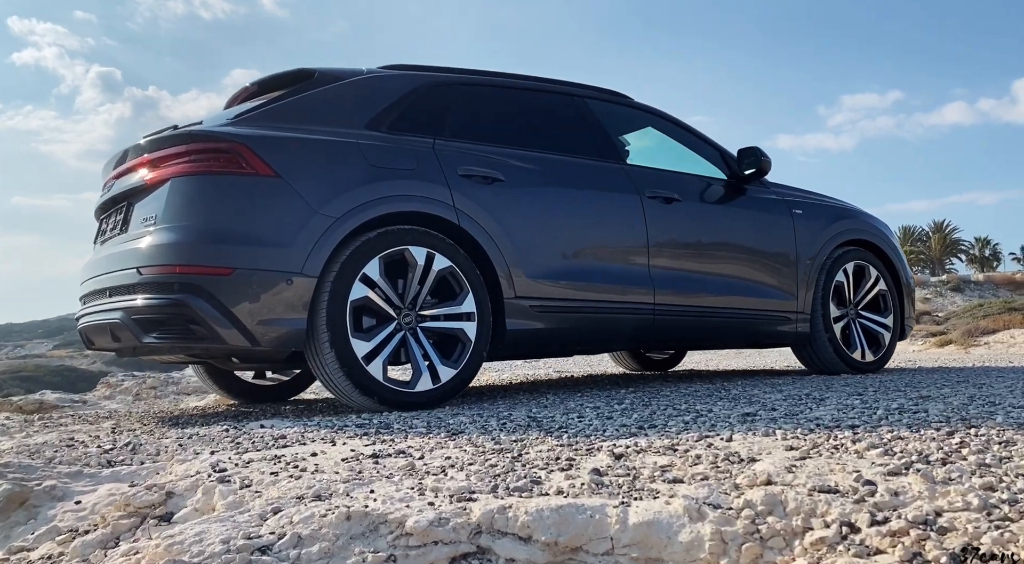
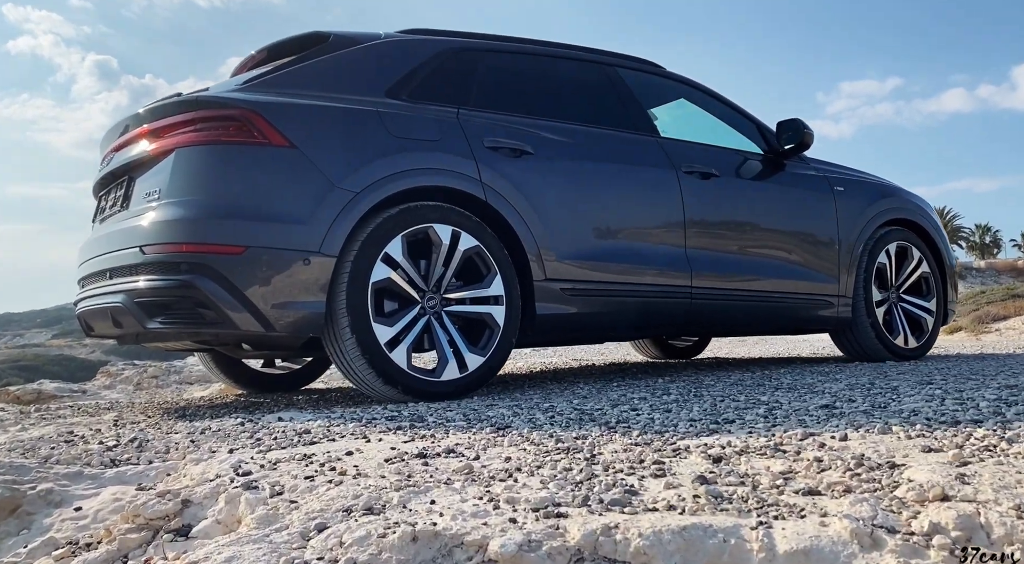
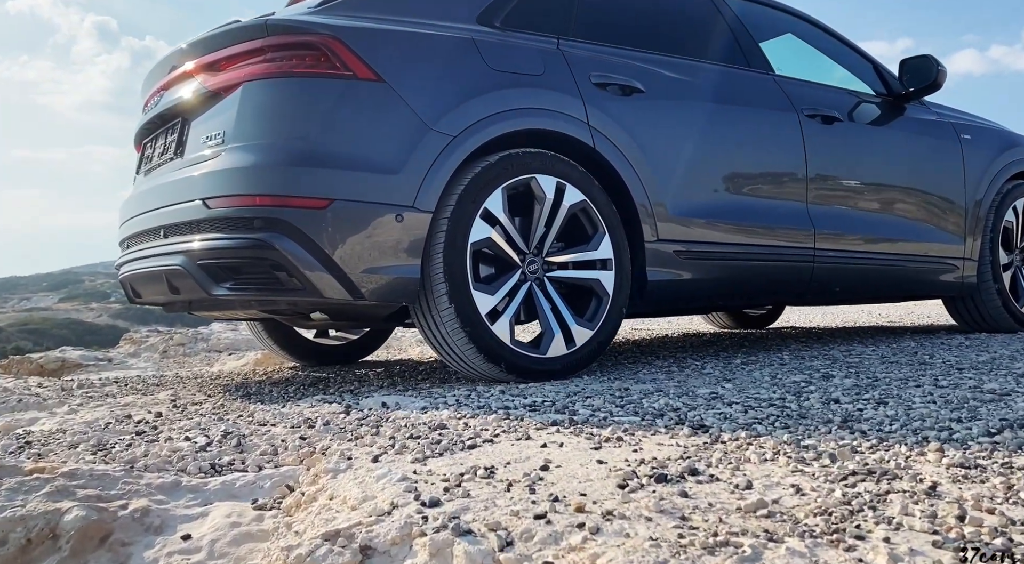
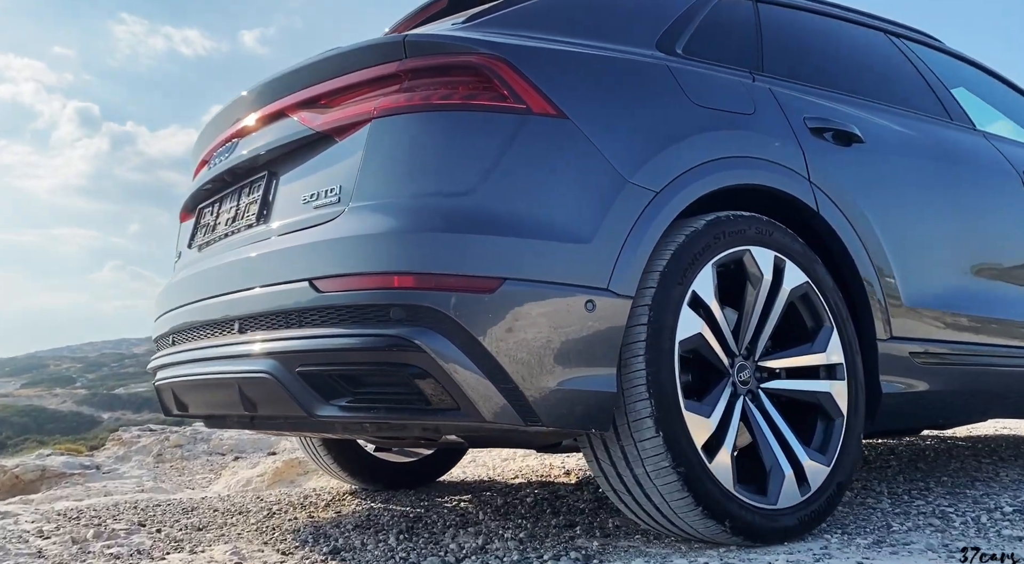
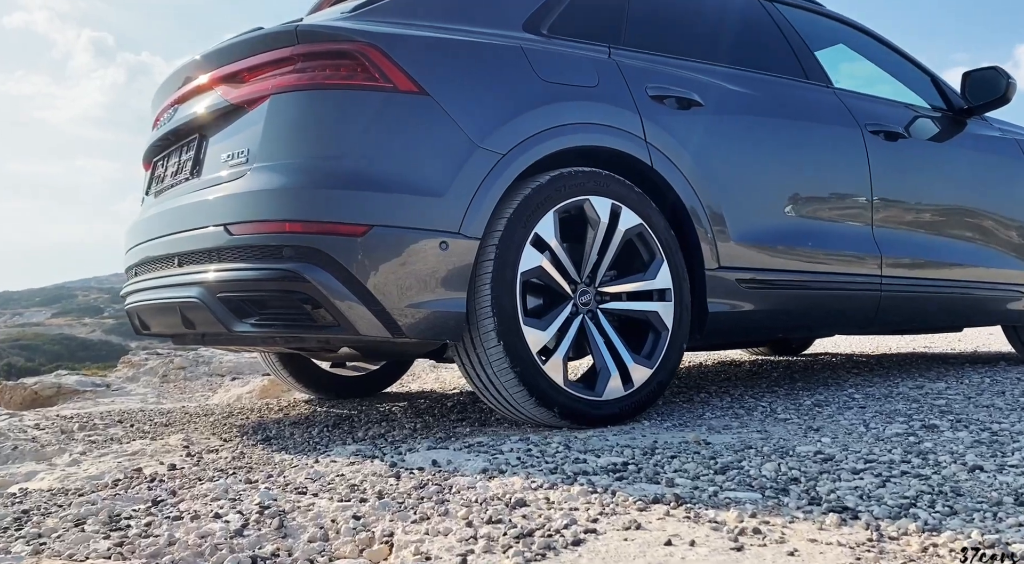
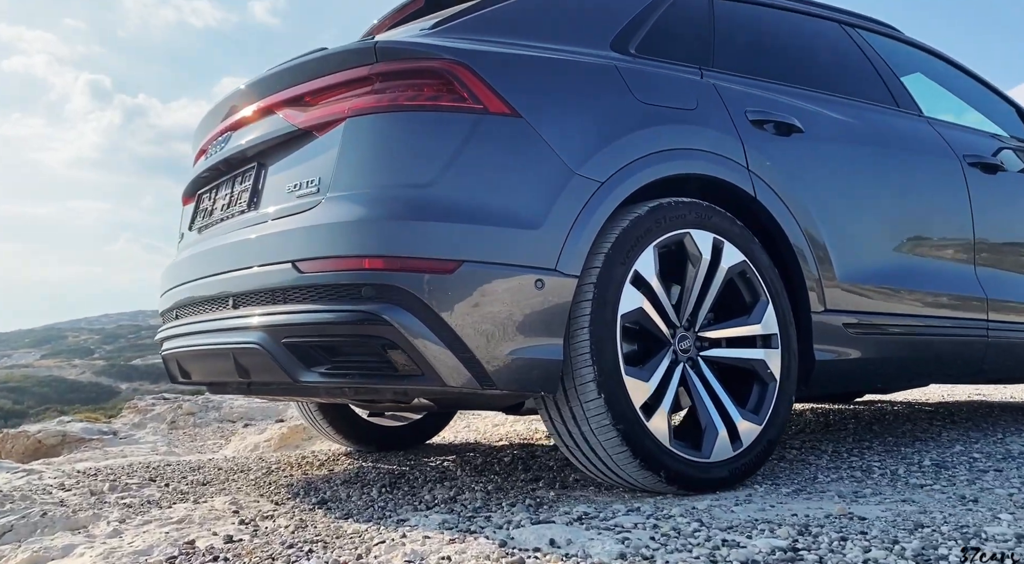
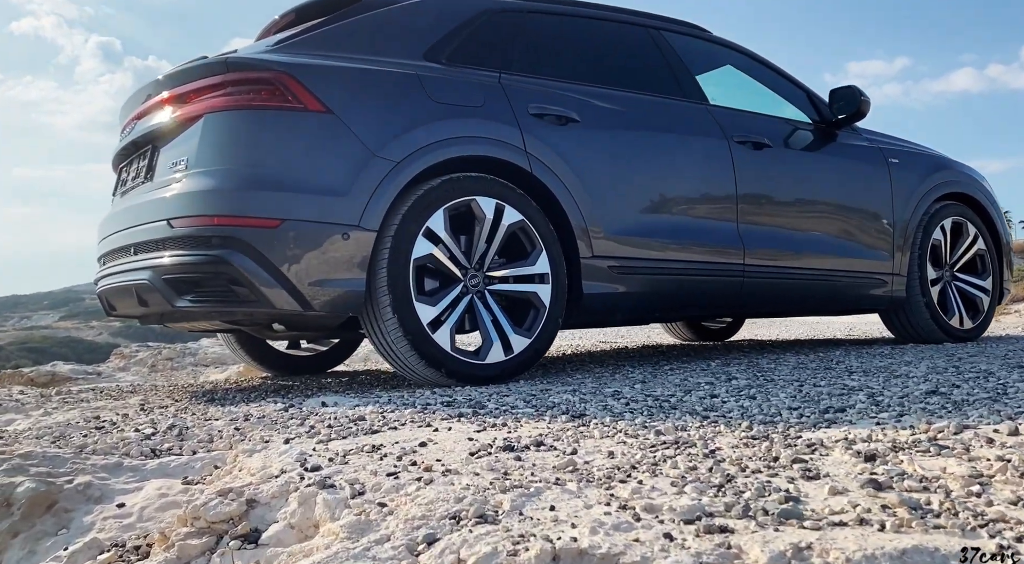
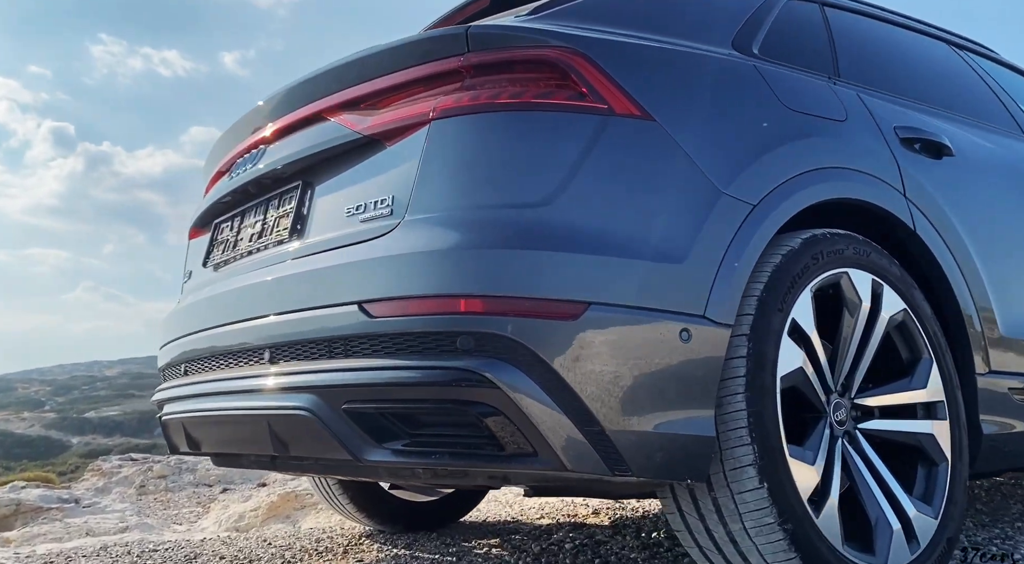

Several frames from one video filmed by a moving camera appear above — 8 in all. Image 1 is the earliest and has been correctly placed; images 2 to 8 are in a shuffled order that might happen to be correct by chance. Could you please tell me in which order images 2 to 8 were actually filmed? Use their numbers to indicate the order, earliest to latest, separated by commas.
2, 7, 3, 5, 6, 4, 8
